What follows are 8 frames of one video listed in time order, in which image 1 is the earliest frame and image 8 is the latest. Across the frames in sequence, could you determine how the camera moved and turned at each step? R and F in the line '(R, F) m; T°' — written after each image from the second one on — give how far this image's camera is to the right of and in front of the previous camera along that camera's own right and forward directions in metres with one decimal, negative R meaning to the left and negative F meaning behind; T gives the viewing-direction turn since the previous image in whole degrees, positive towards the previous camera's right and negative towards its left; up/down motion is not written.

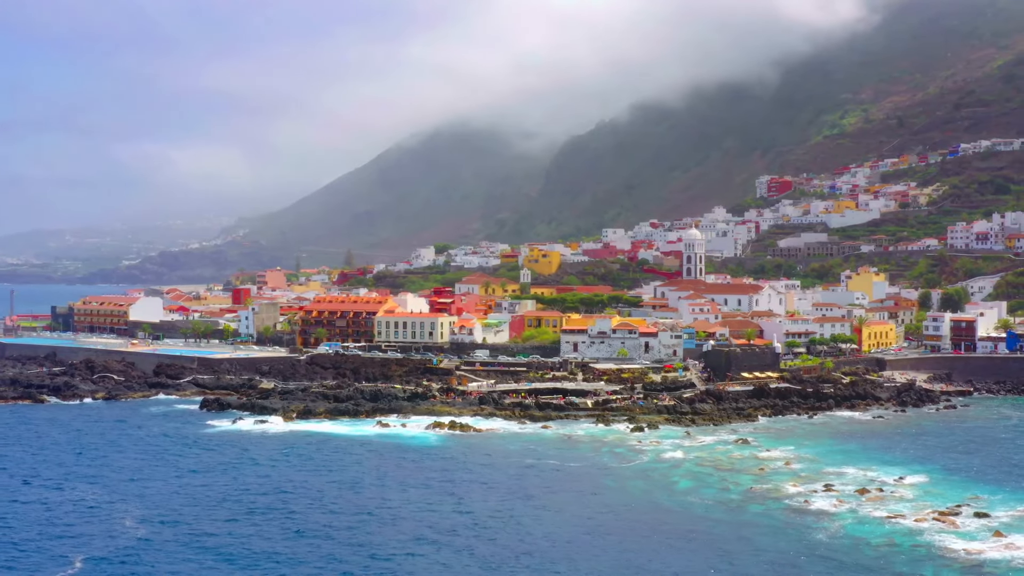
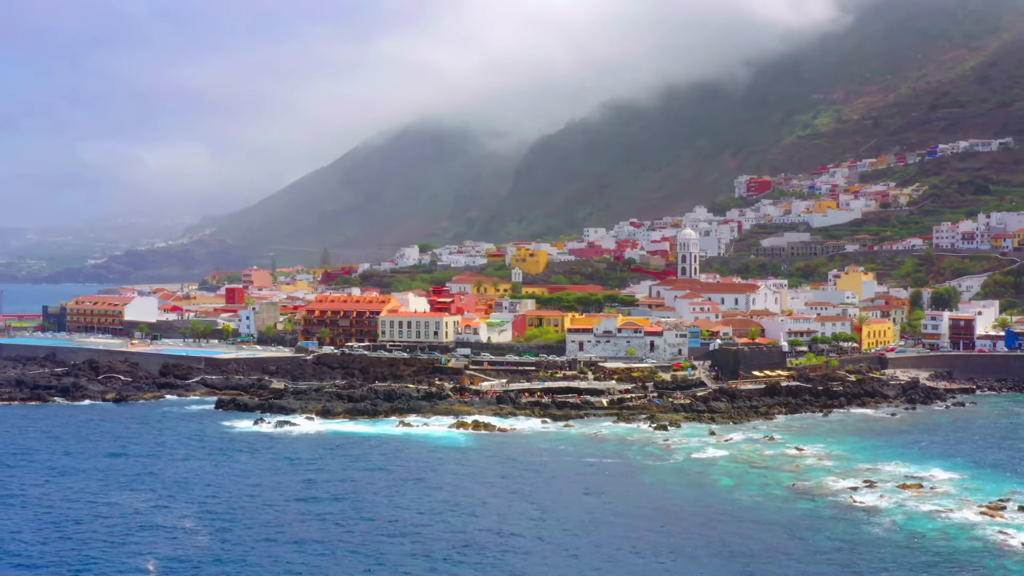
(-1.6, -0.2) m; +1°
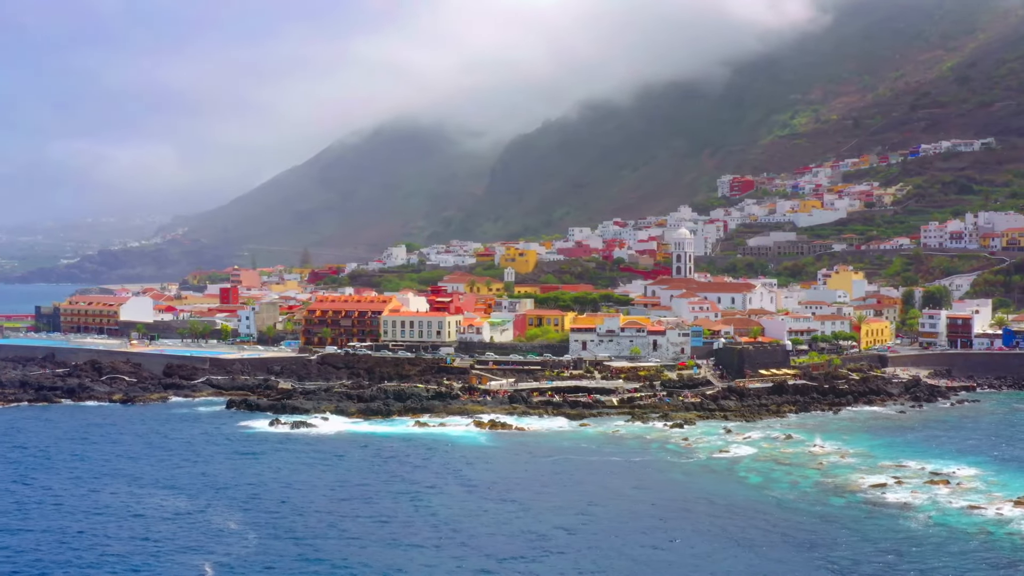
(-1.2, -0.1) m; +1°
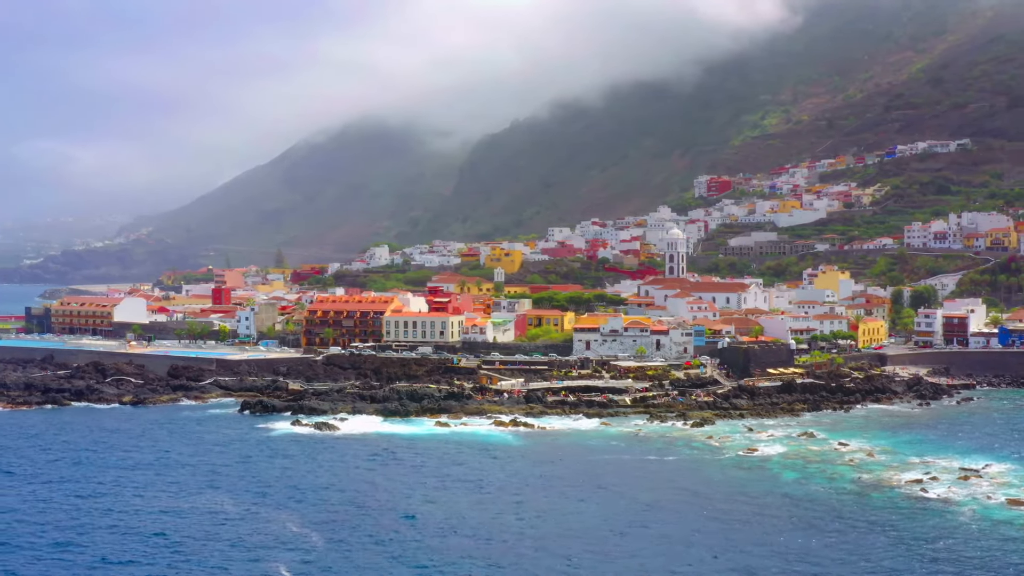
(-1.7, -0.2) m; +2°
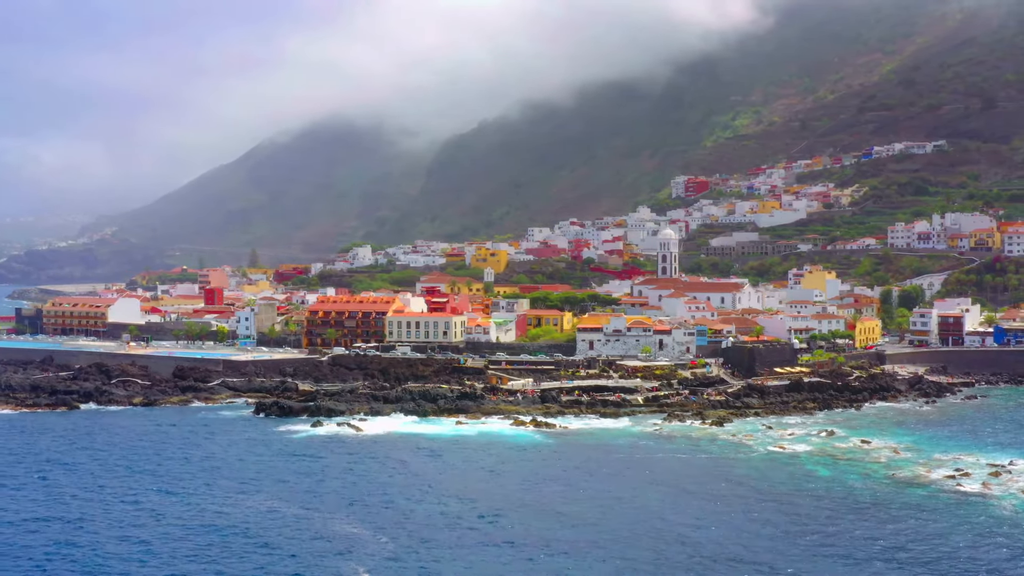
(-1.7, -0.2) m; +2°
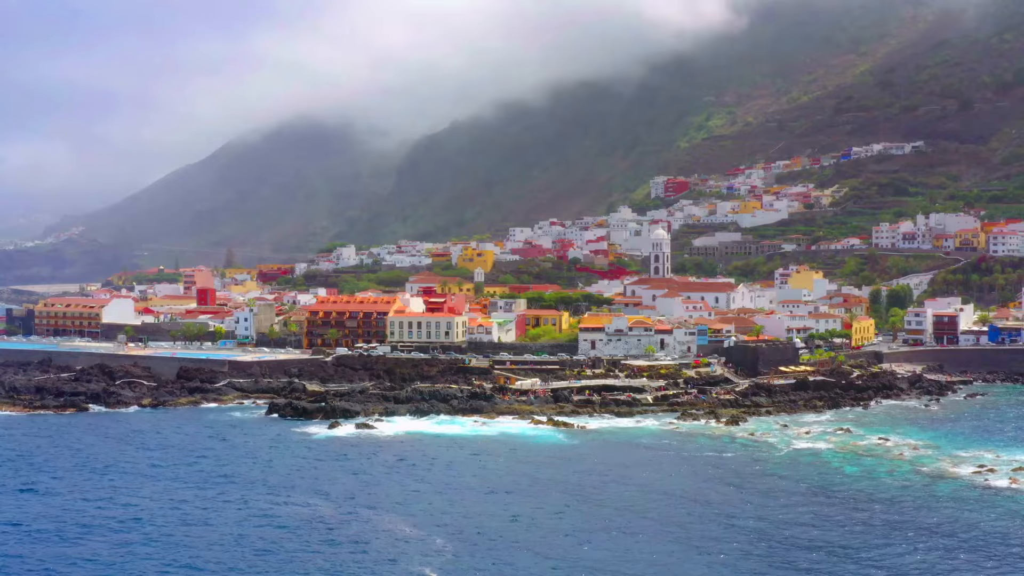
(-1.5, -0.2) m; +1°
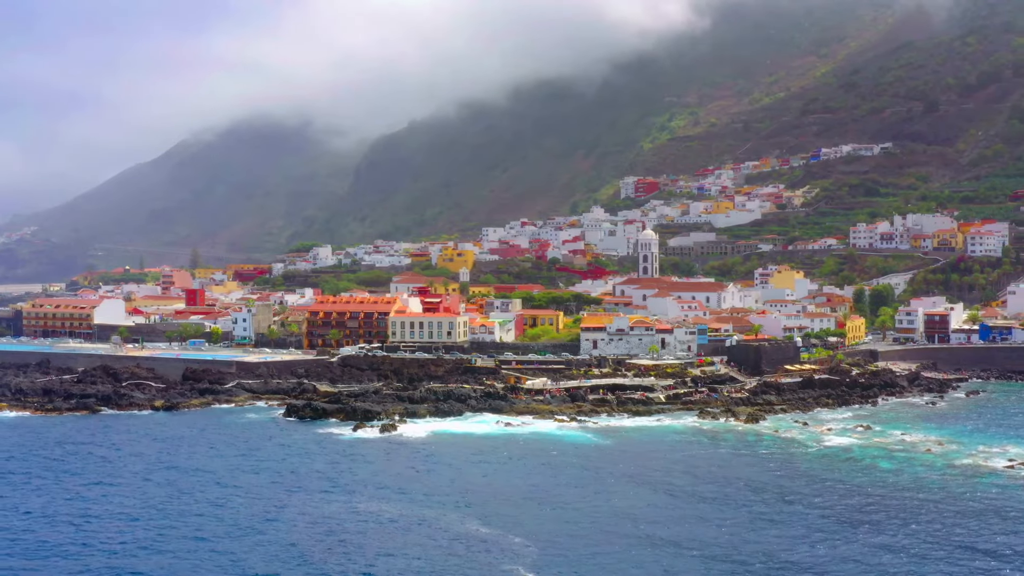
(-2.1, -0.3) m; +2°
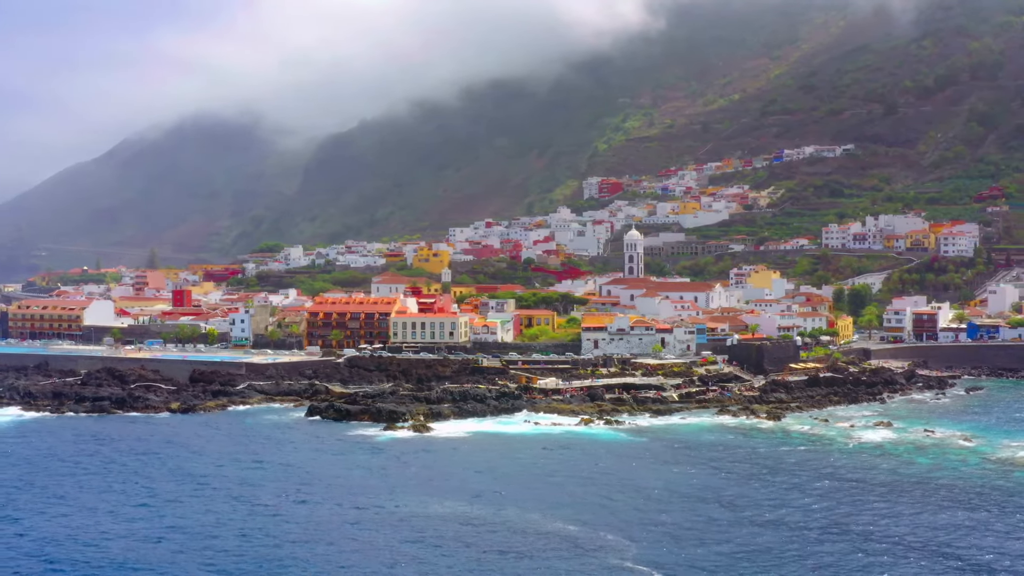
(-2.6, -0.4) m; +3°
